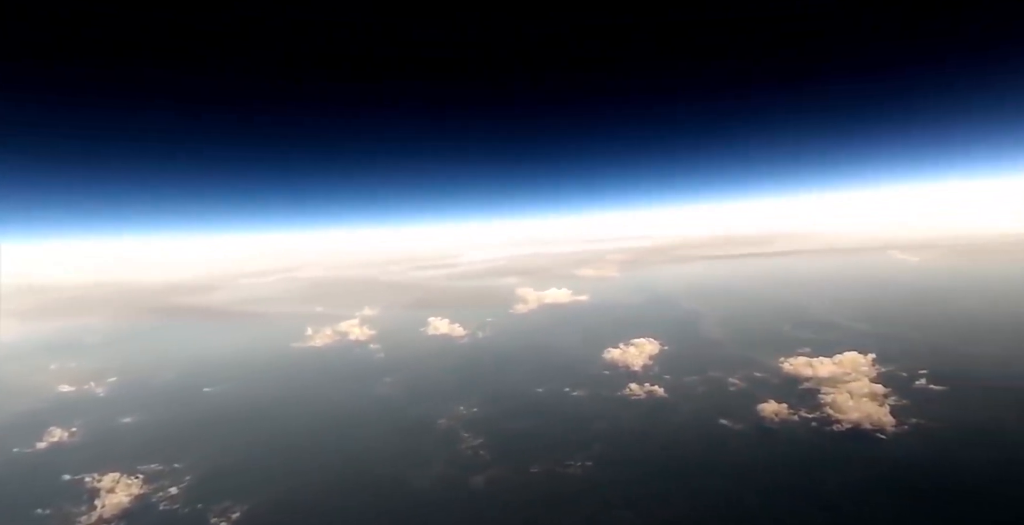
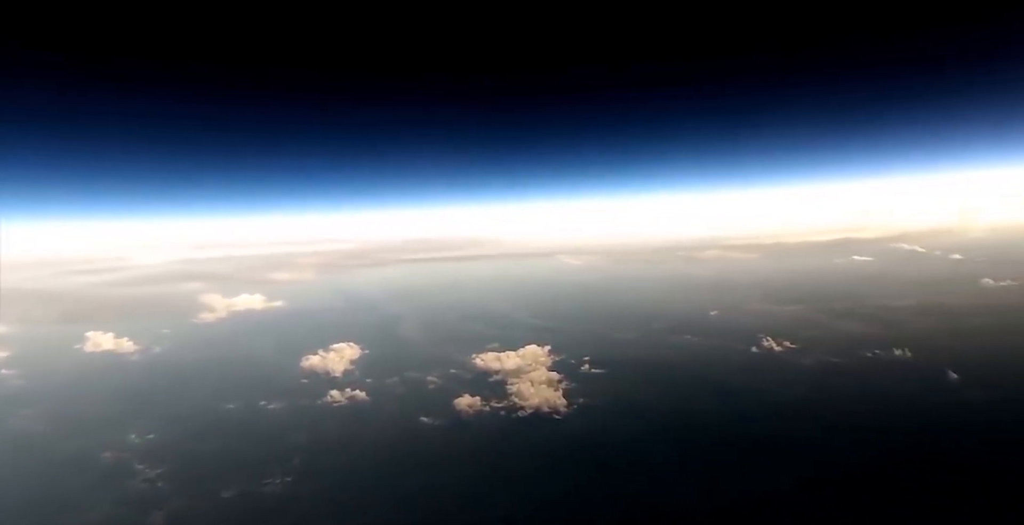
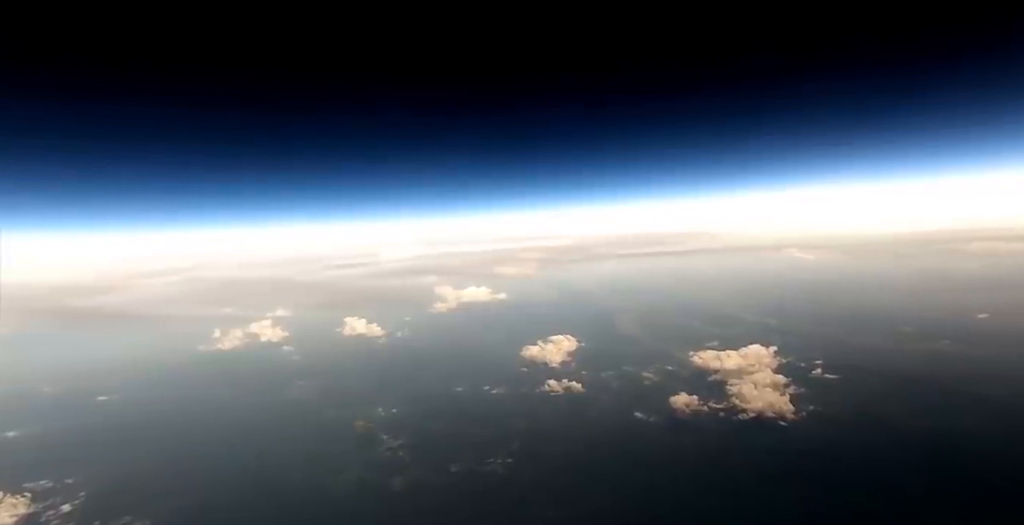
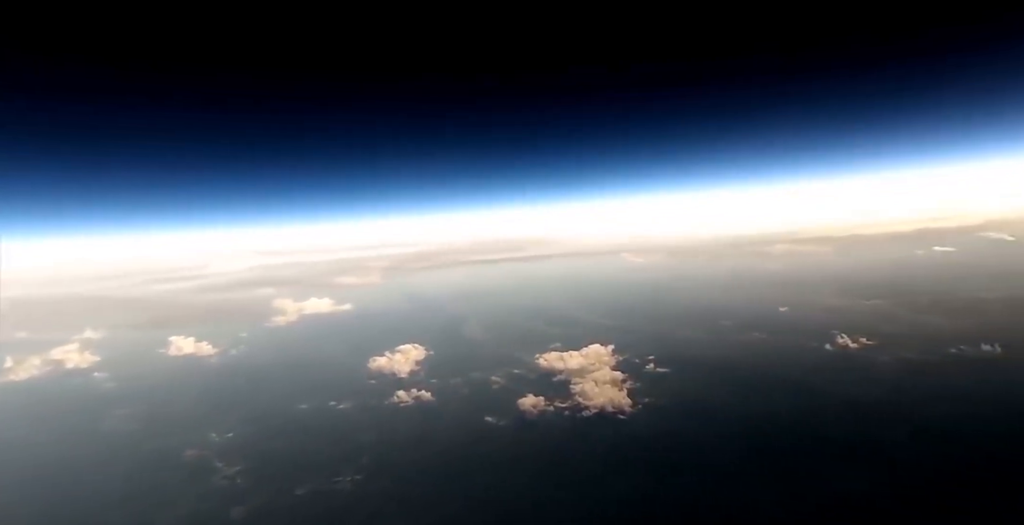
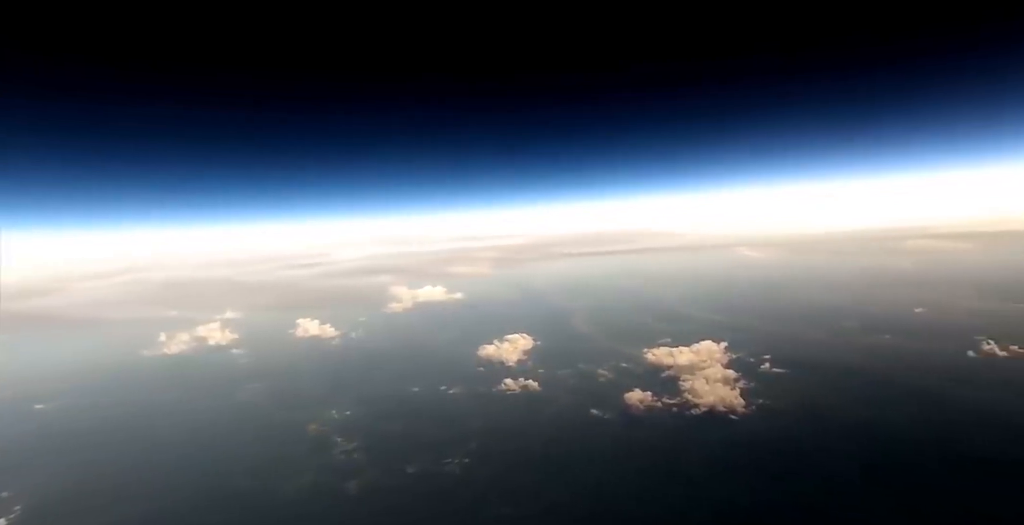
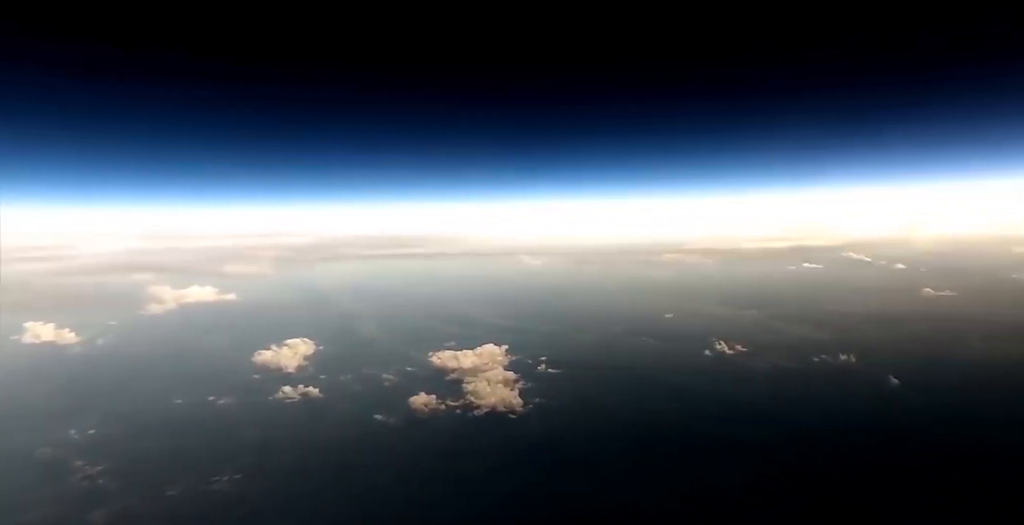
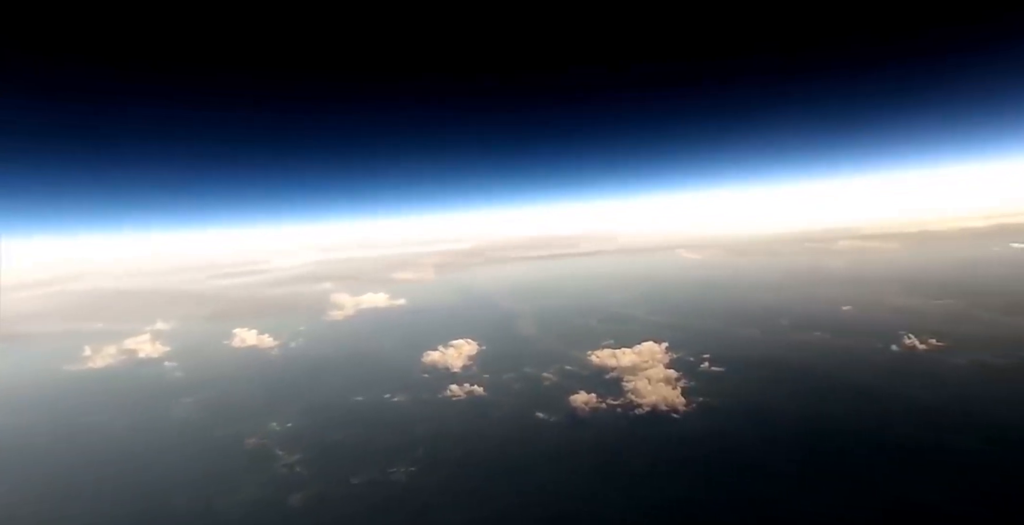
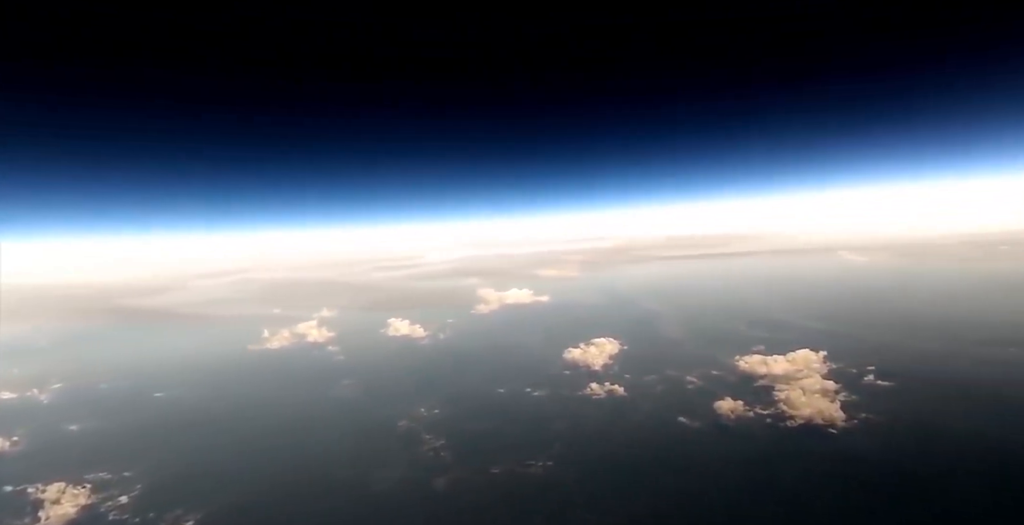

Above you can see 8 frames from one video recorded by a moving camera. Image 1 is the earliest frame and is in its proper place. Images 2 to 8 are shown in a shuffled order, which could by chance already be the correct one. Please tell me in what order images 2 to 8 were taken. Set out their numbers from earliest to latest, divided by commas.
8, 3, 5, 7, 4, 2, 6
